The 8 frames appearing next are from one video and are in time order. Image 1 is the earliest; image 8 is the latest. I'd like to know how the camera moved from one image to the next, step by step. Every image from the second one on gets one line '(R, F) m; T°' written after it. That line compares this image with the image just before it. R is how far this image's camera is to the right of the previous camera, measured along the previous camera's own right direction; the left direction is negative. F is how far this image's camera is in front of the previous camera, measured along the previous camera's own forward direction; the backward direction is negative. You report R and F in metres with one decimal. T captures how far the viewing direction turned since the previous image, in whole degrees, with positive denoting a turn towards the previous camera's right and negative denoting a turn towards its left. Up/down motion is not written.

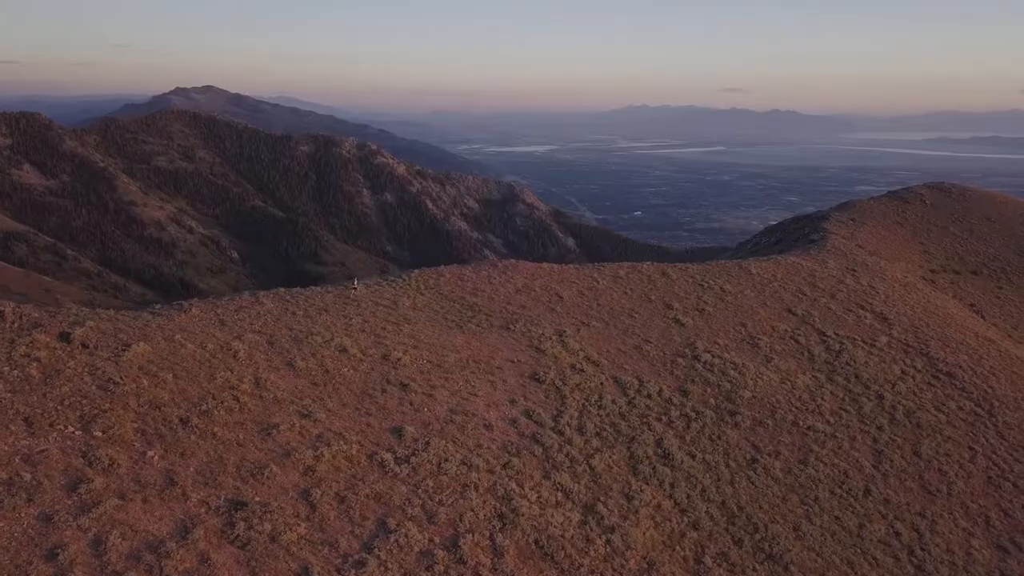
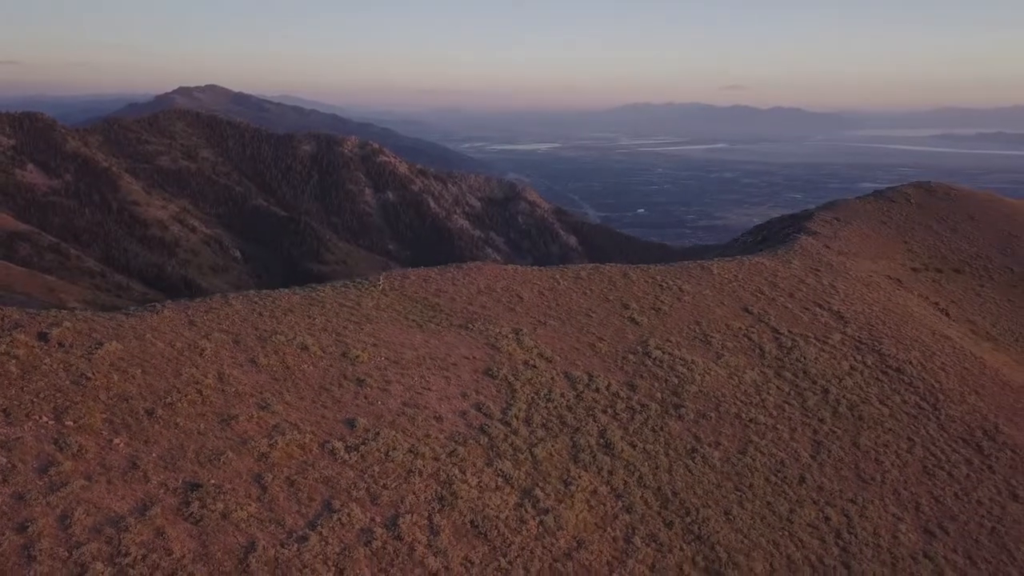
(+0.7, -0.8) m; 0°
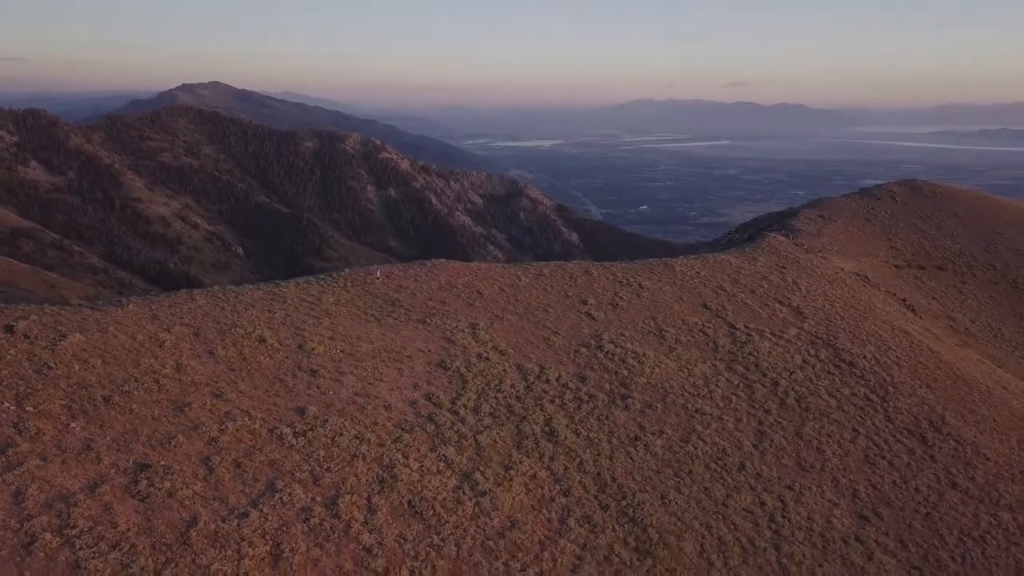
(+0.8, -0.6) m; 0°
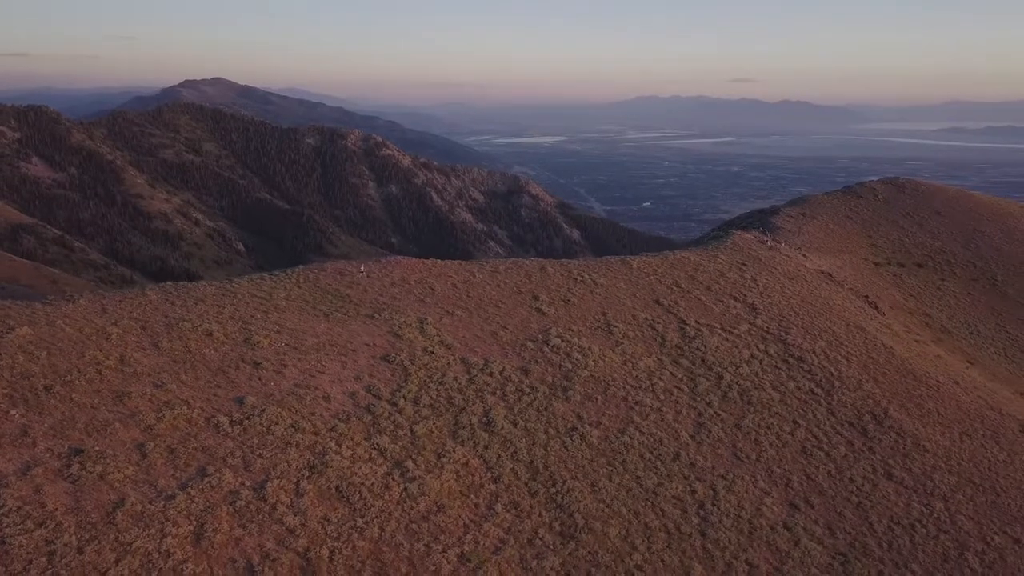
(+1.0, -0.5) m; 0°
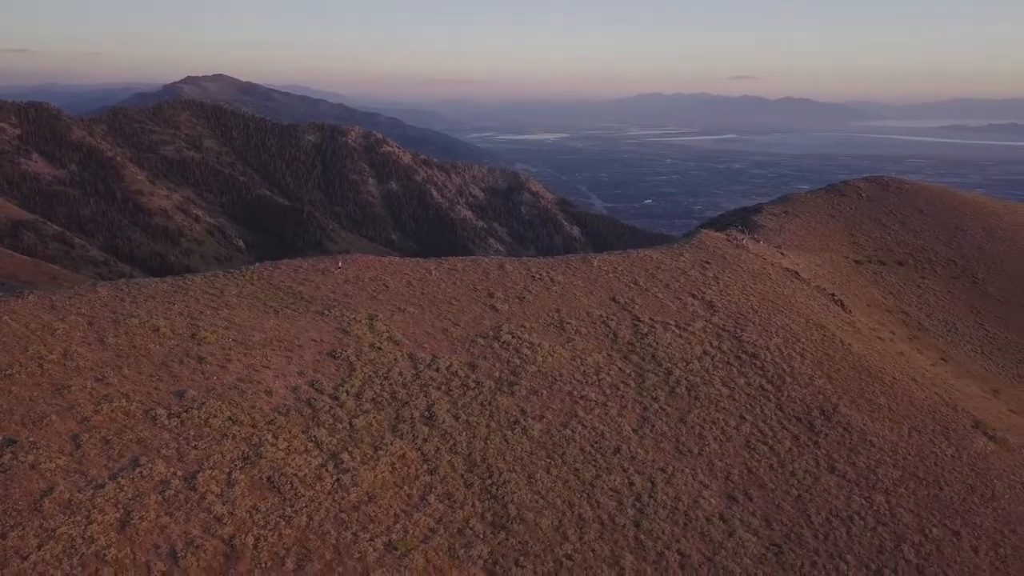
(+1.0, -0.4) m; 0°
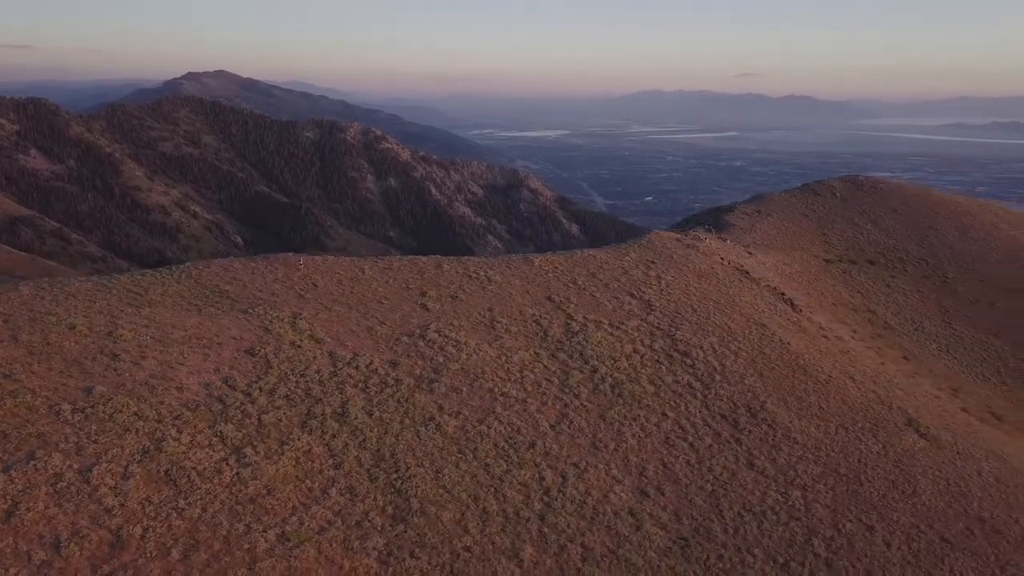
(+1.5, -0.4) m; 0°
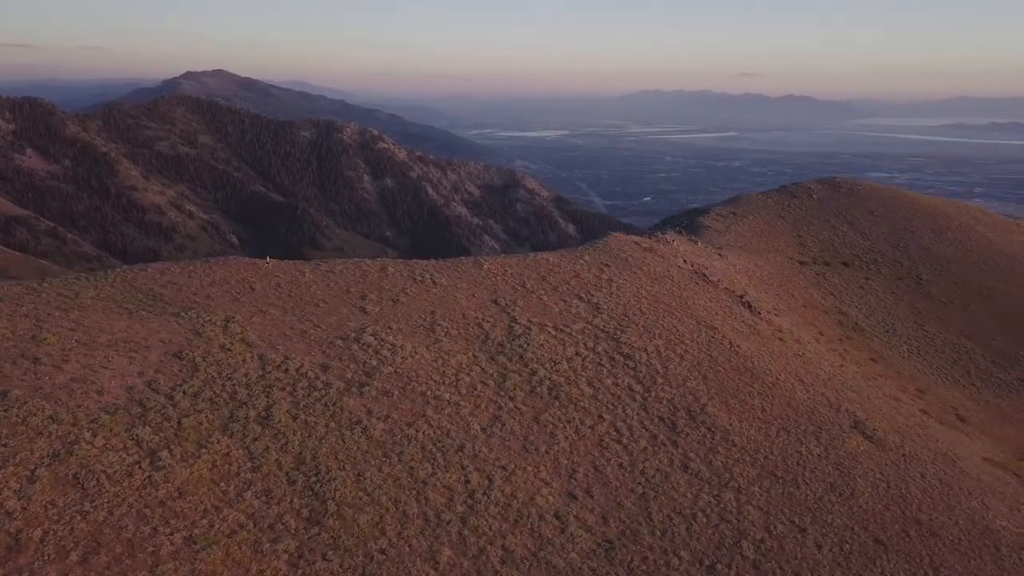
(+1.3, -0.1) m; 0°
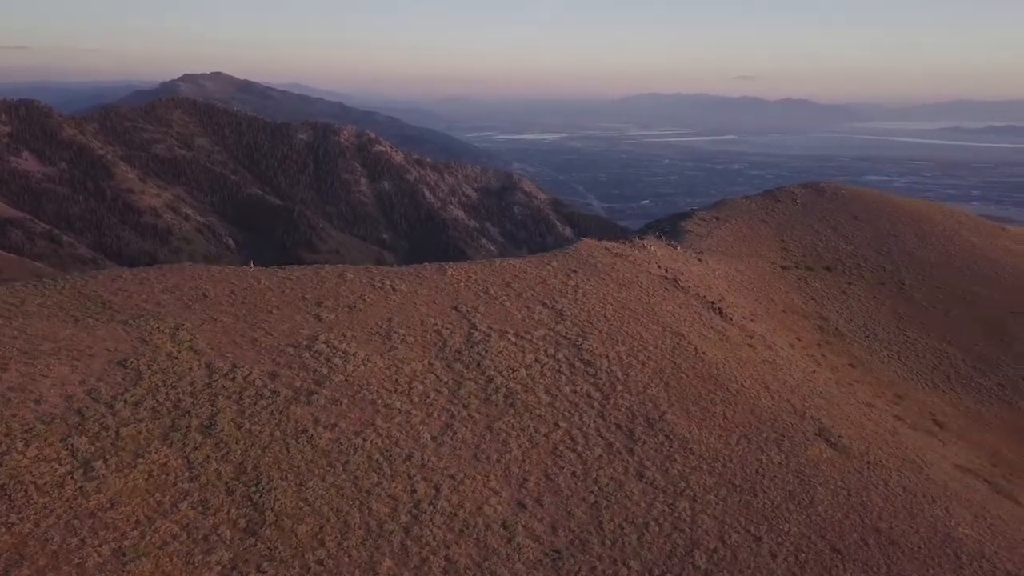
(+0.9, +0.1) m; 0°
